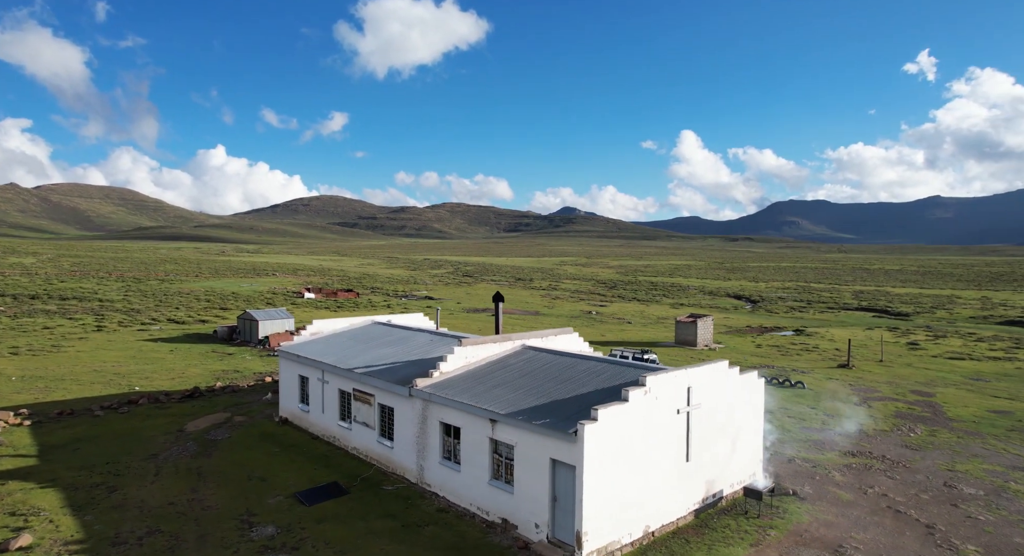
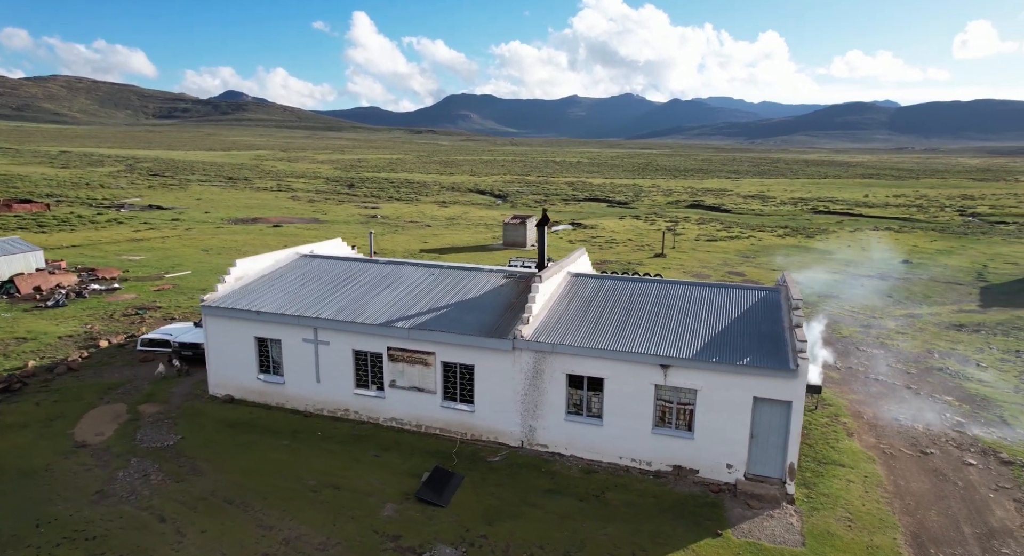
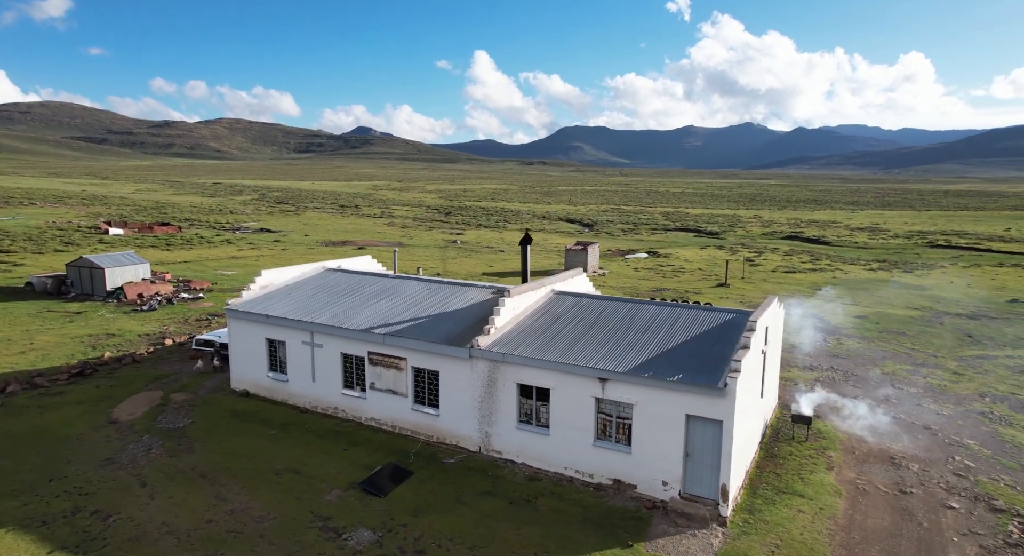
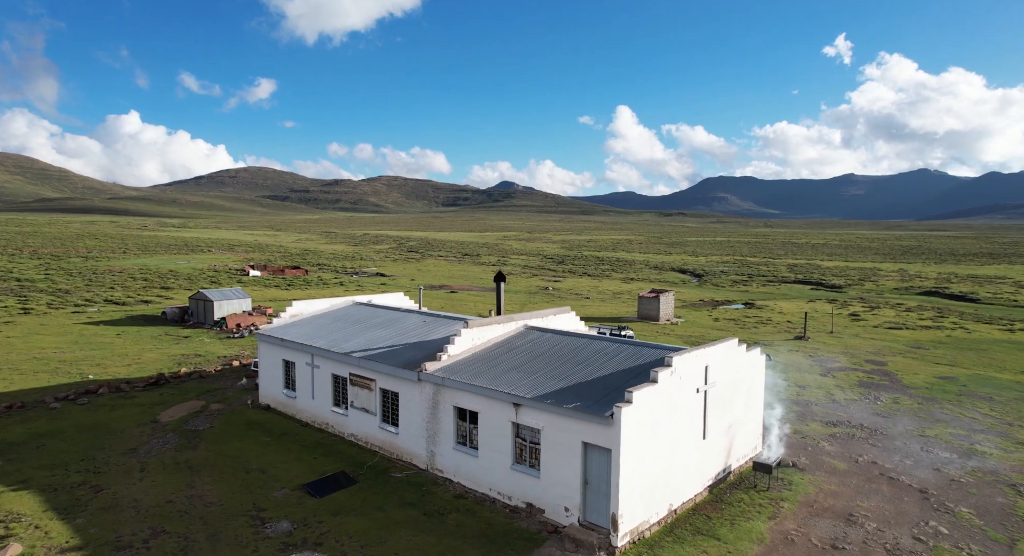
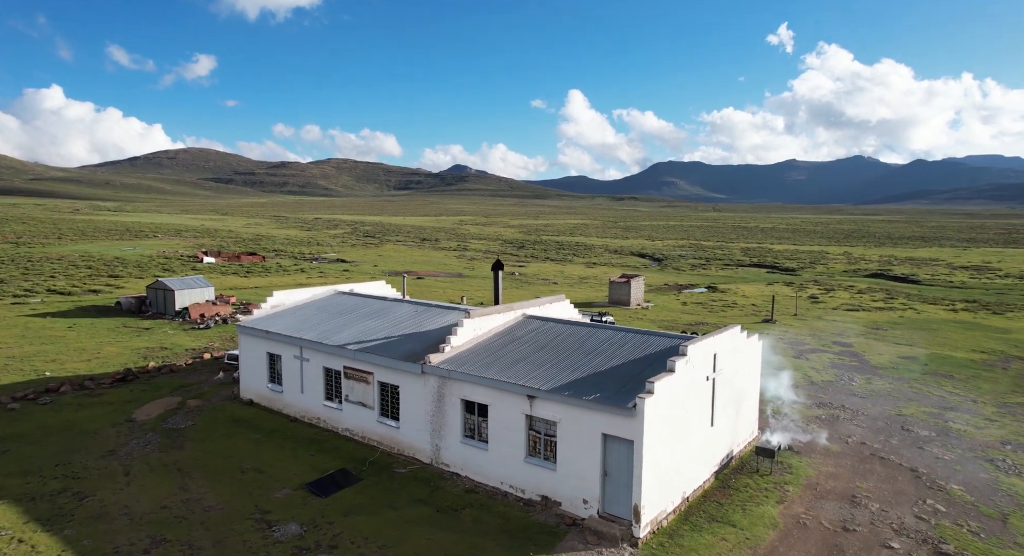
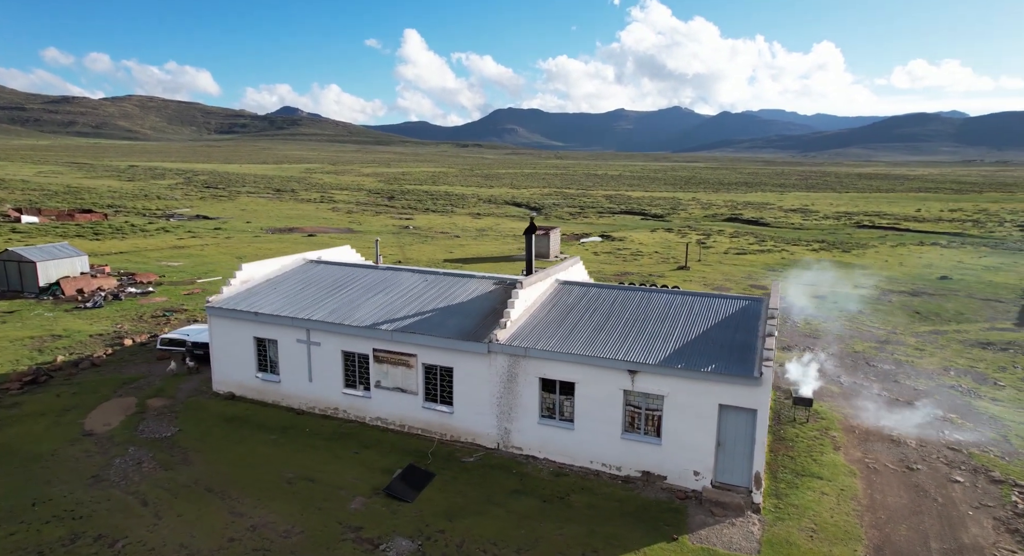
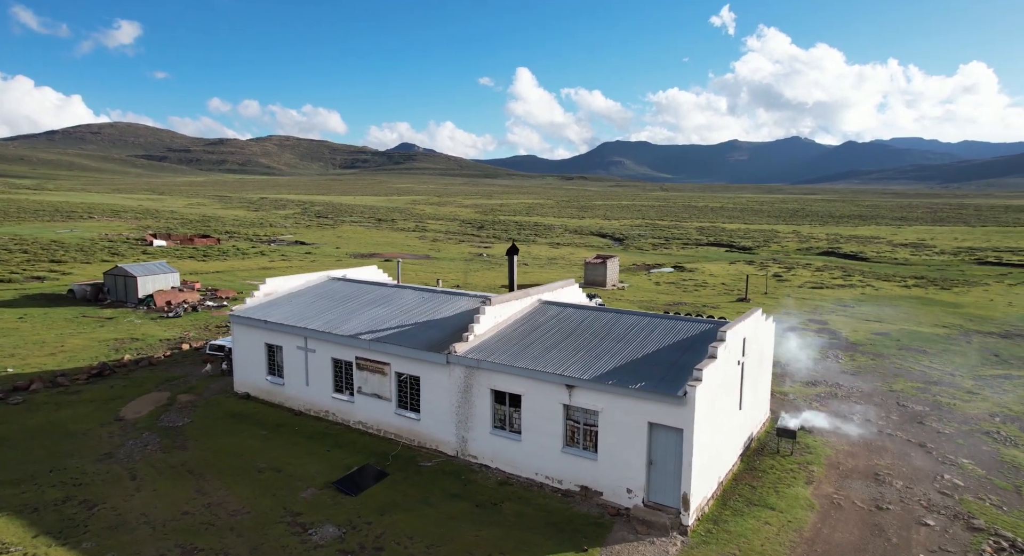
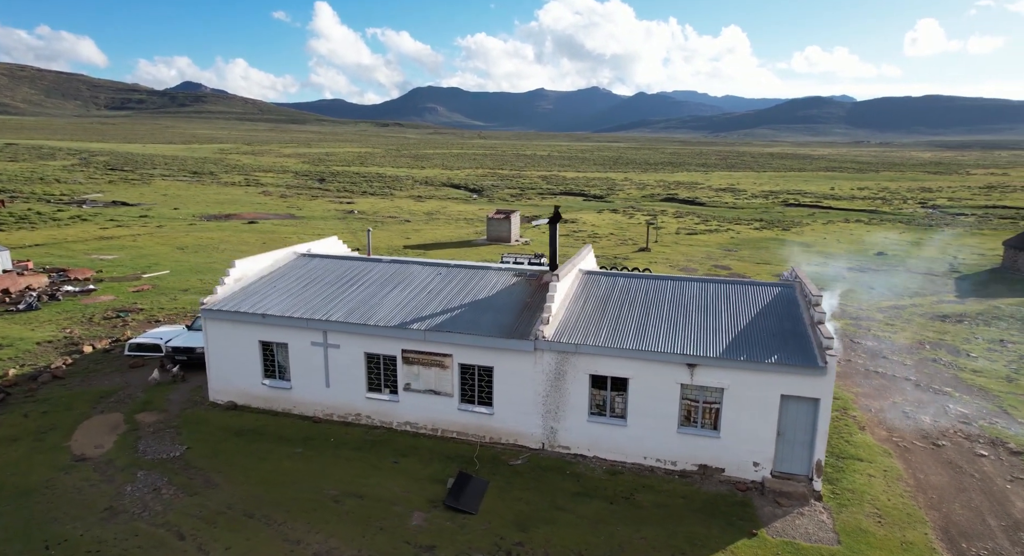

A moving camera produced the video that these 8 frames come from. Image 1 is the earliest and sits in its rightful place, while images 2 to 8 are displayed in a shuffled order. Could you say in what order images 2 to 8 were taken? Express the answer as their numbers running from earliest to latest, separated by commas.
4, 5, 7, 3, 6, 2, 8
